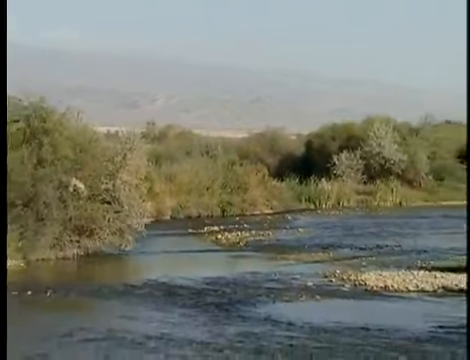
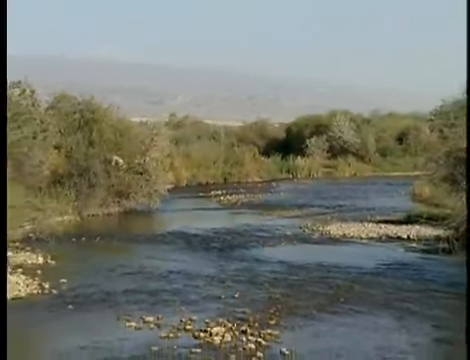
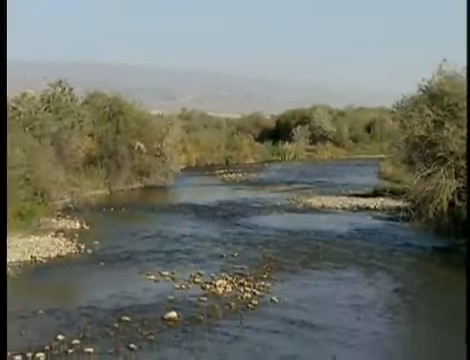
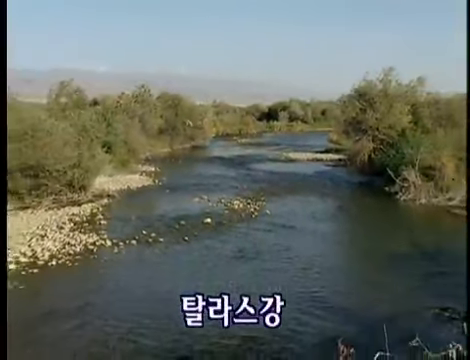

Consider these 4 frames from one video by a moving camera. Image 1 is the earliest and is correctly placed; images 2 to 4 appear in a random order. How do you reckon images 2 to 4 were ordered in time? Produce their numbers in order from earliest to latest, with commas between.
2, 3, 4
